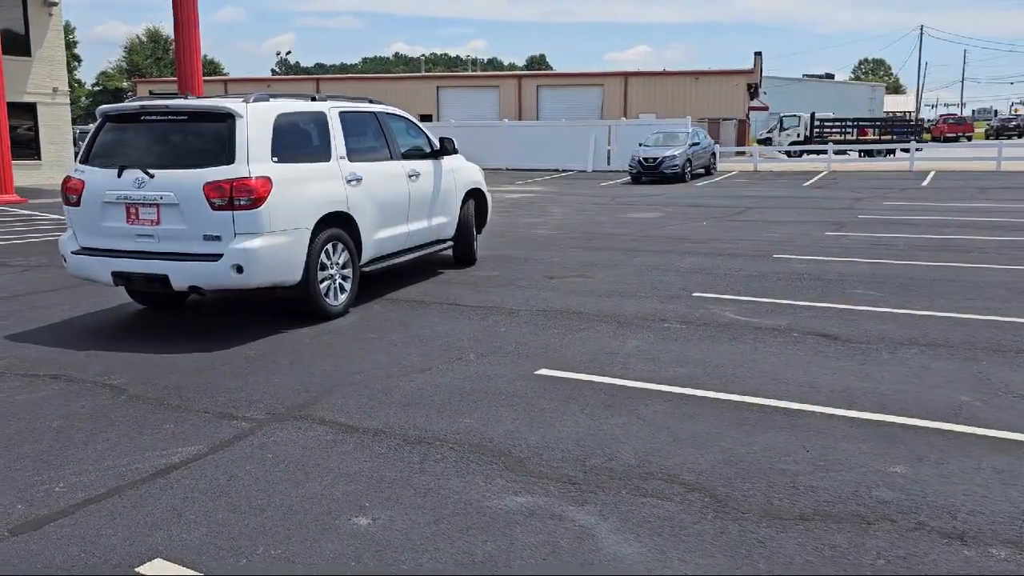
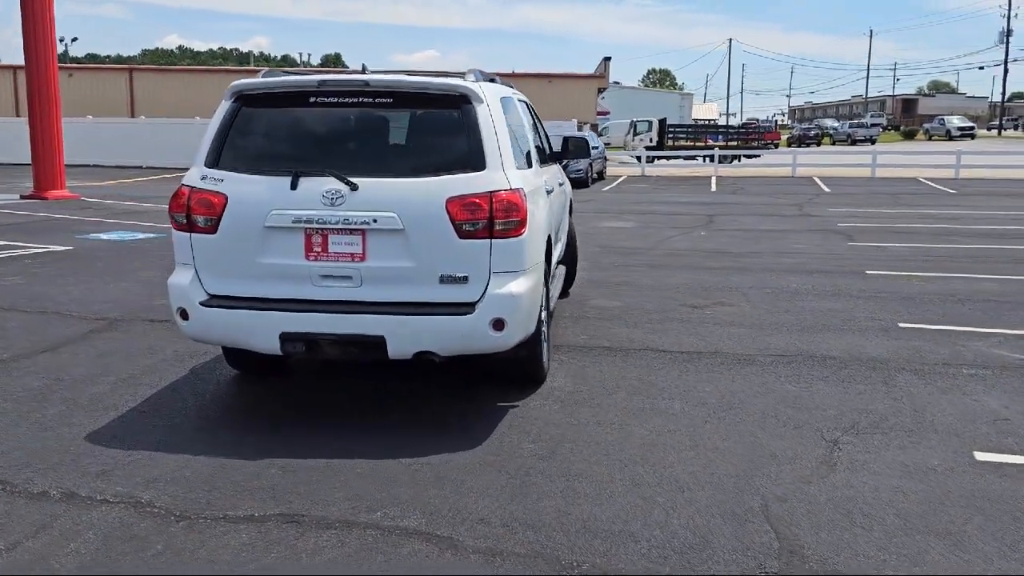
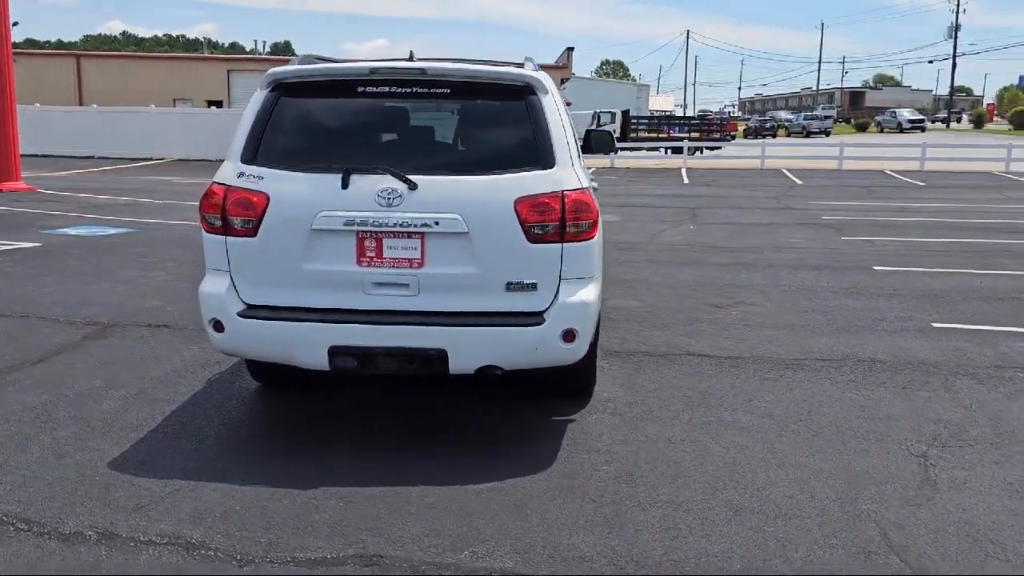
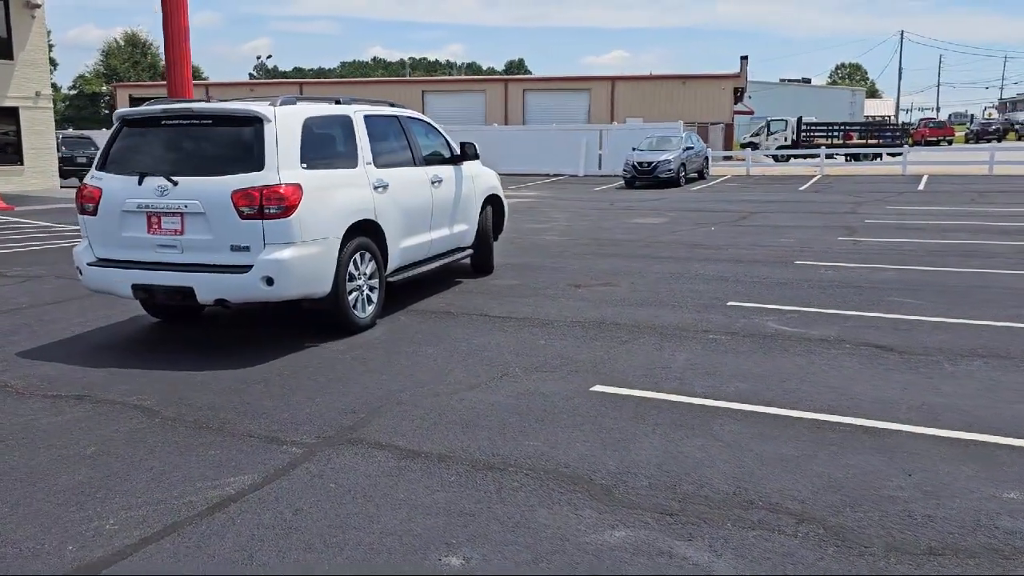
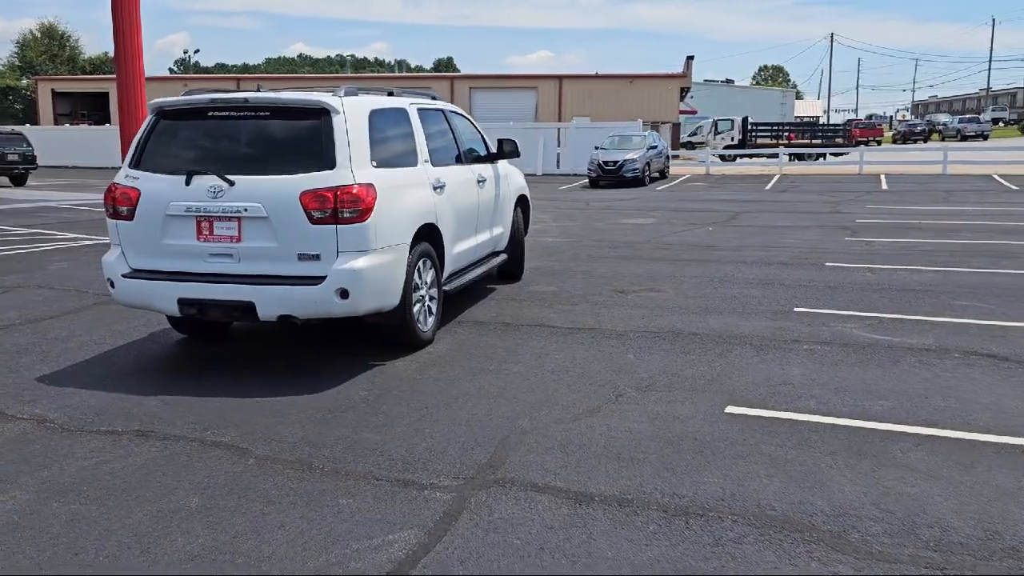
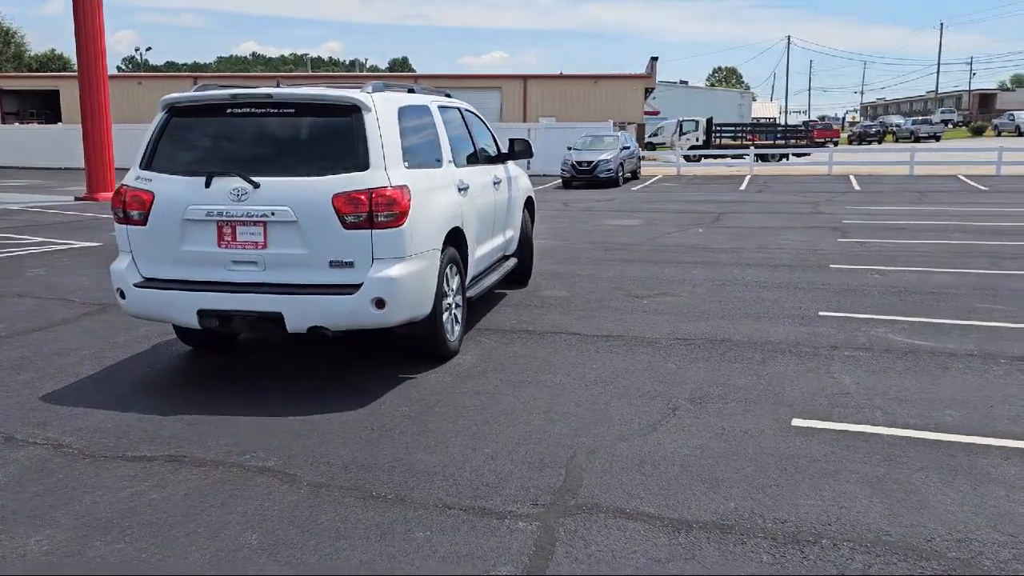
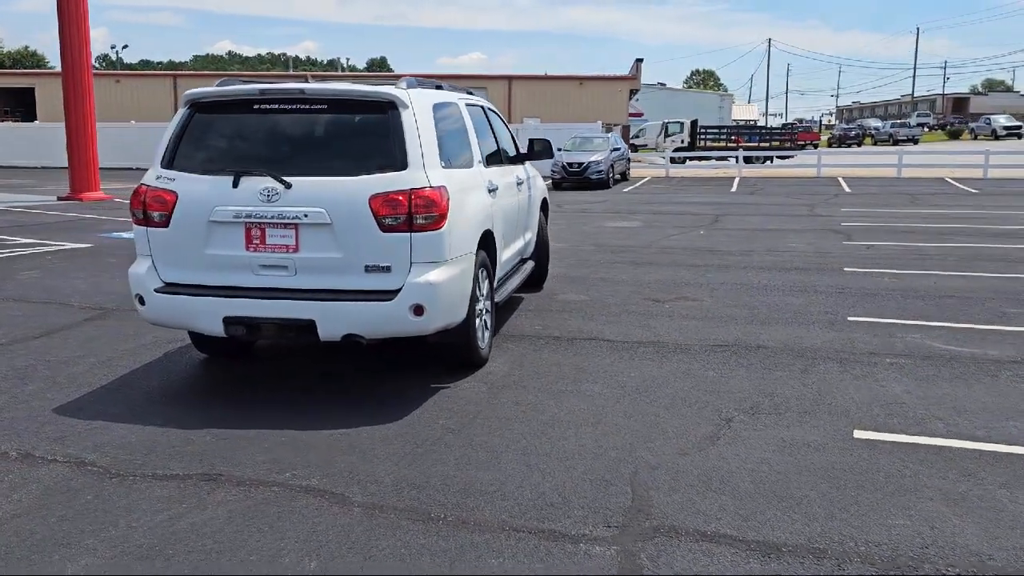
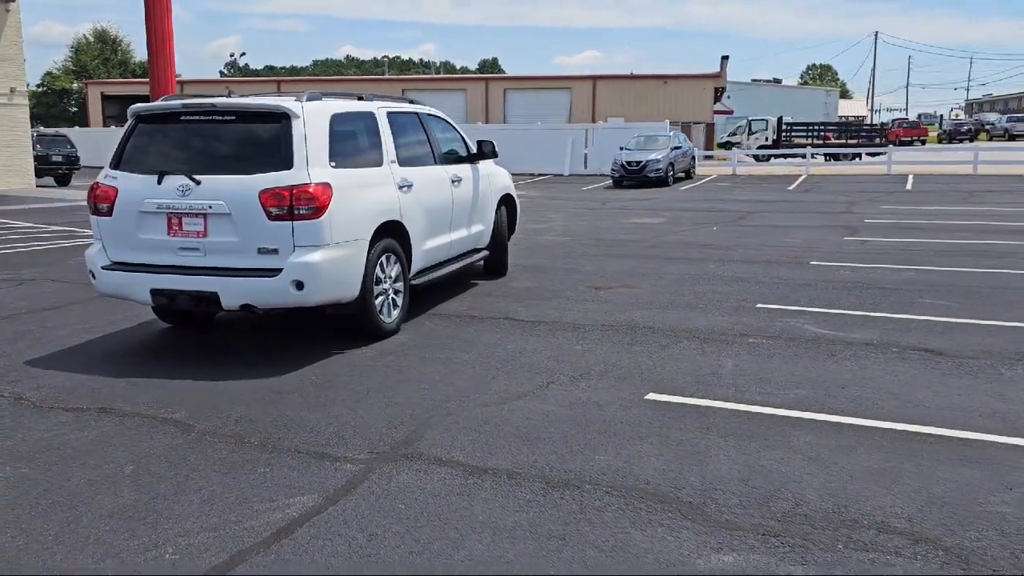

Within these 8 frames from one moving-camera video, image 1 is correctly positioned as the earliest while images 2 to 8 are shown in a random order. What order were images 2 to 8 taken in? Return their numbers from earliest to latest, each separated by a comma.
4, 8, 5, 6, 7, 2, 3
